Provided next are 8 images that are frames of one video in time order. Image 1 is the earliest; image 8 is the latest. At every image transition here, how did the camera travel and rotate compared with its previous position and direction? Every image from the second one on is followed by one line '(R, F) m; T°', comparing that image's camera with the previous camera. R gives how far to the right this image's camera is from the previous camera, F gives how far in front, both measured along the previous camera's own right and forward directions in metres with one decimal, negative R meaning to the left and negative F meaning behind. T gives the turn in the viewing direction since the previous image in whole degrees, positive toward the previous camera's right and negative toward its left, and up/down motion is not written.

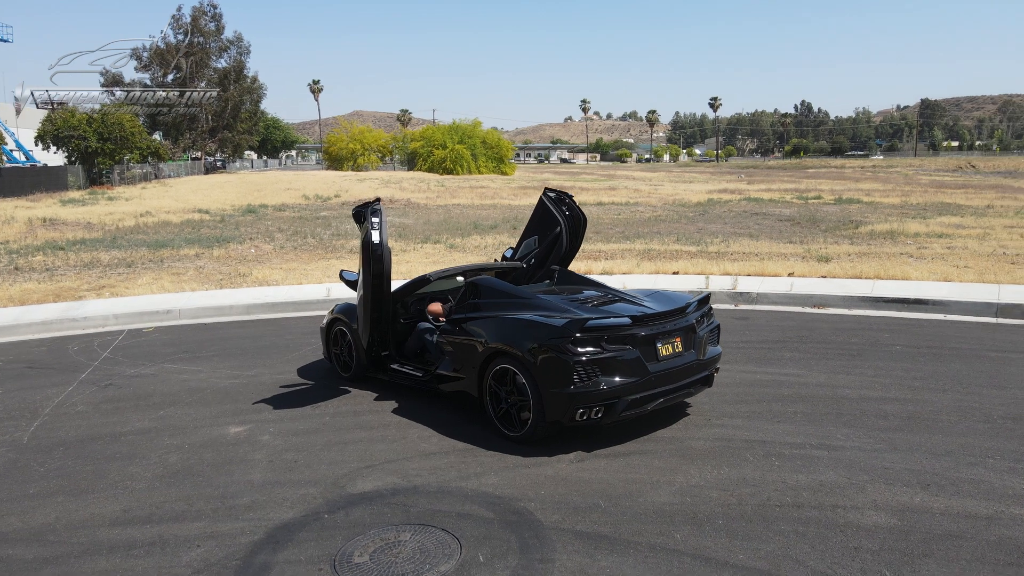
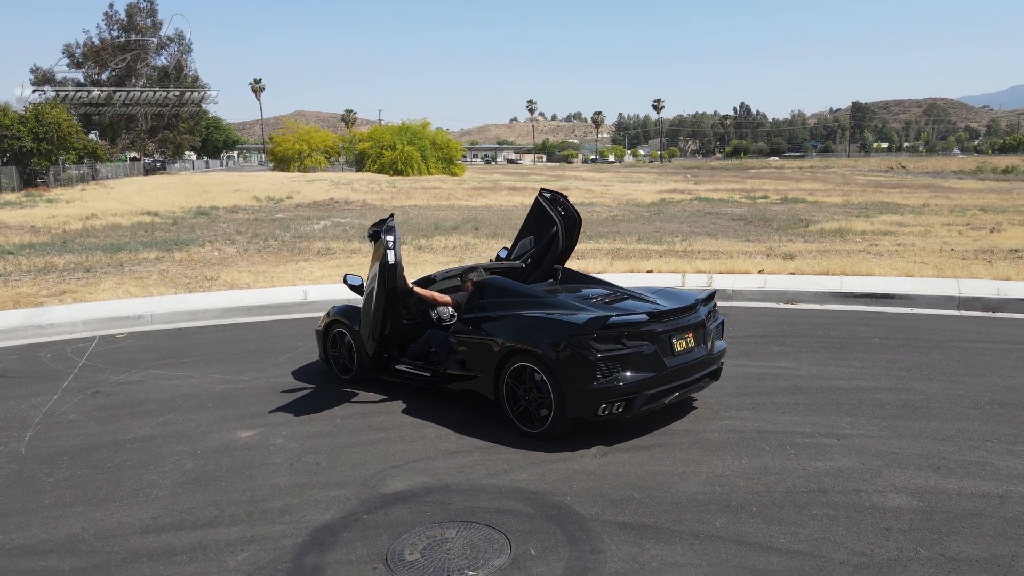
(-0.5, -0.1) m; +4°
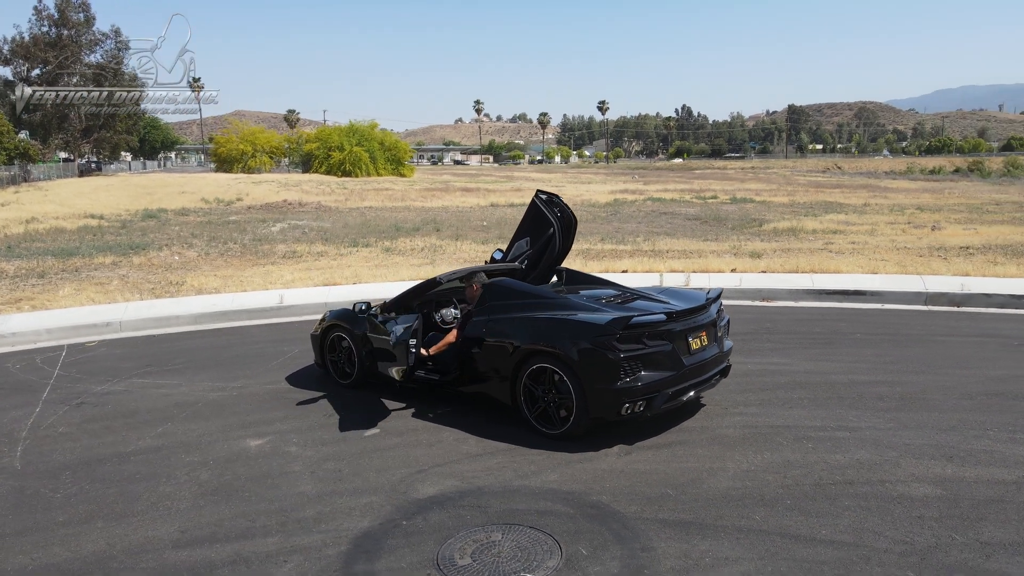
(-0.6, 0.0) m; +4°
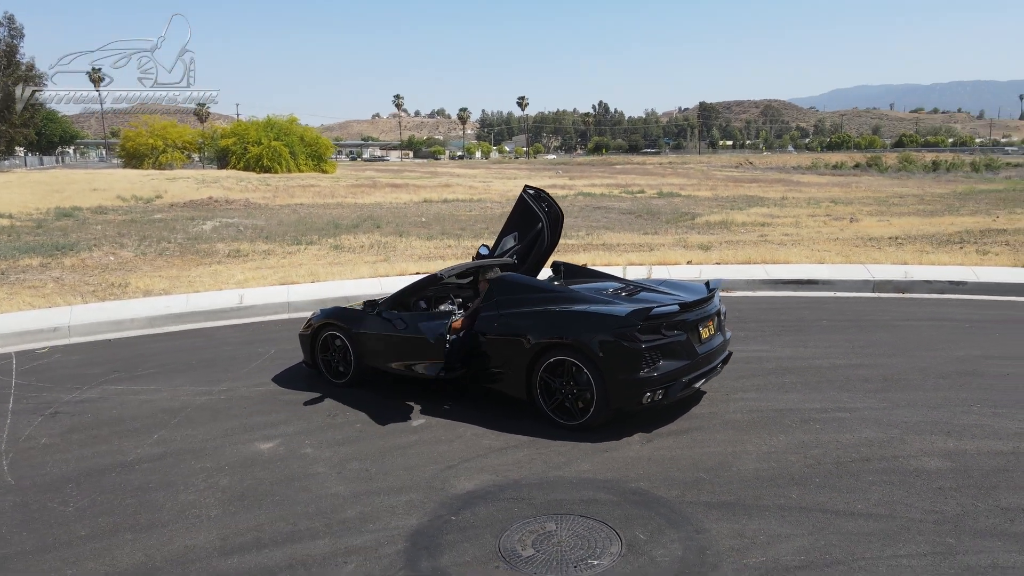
(-0.8, 0.0) m; +6°
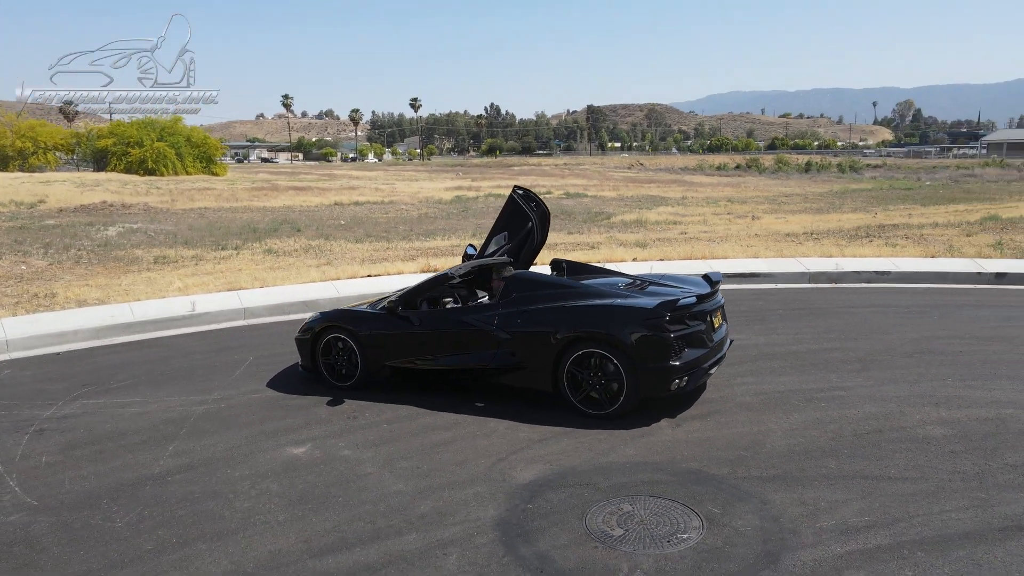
(-1.1, -0.1) m; +8°
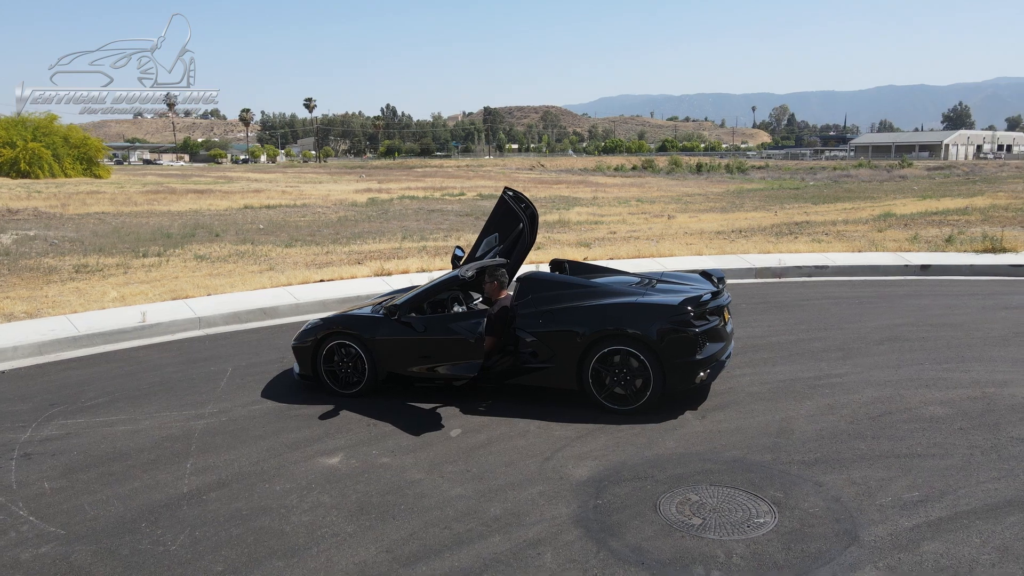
(-1.1, 0.0) m; +8°
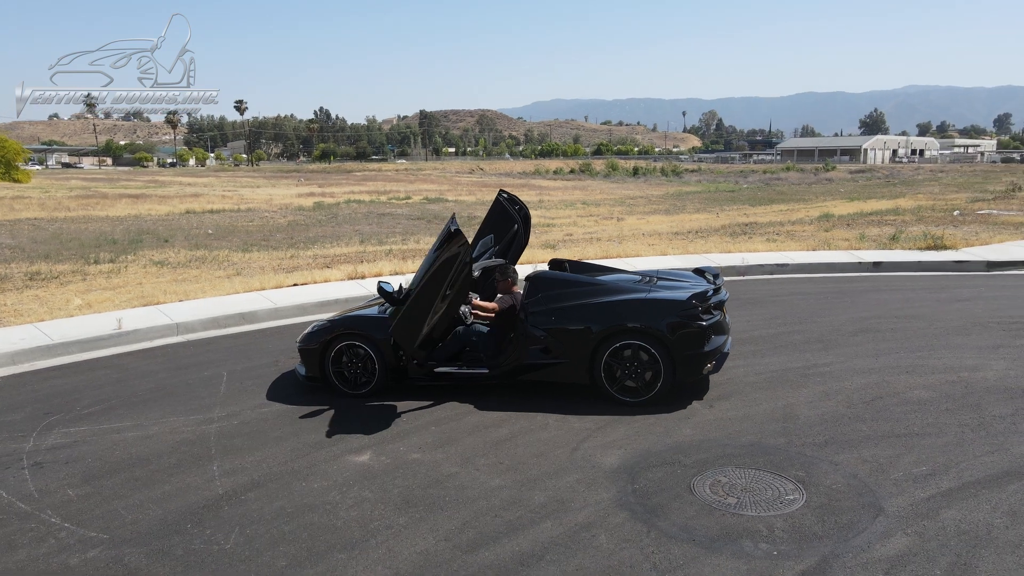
(-0.7, -0.2) m; +5°
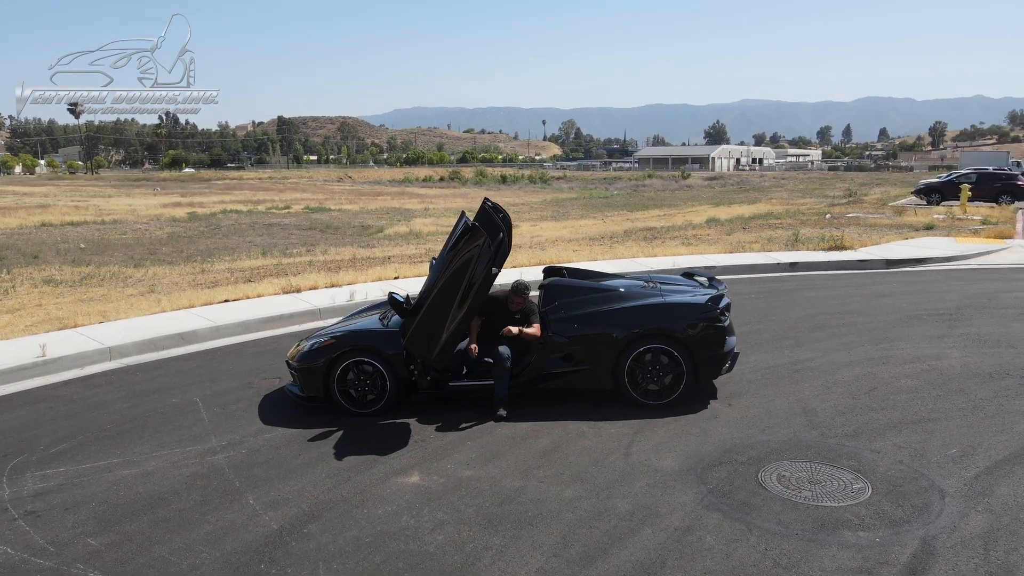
(-1.4, +0.2) m; +10°
